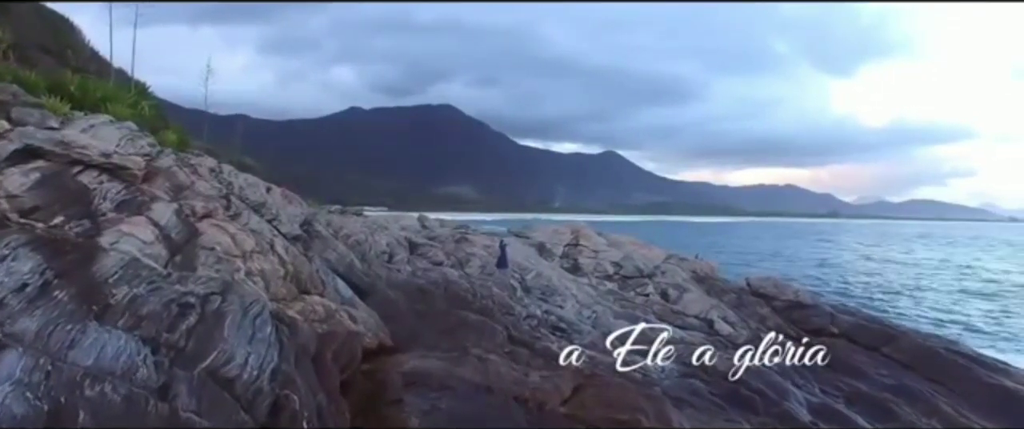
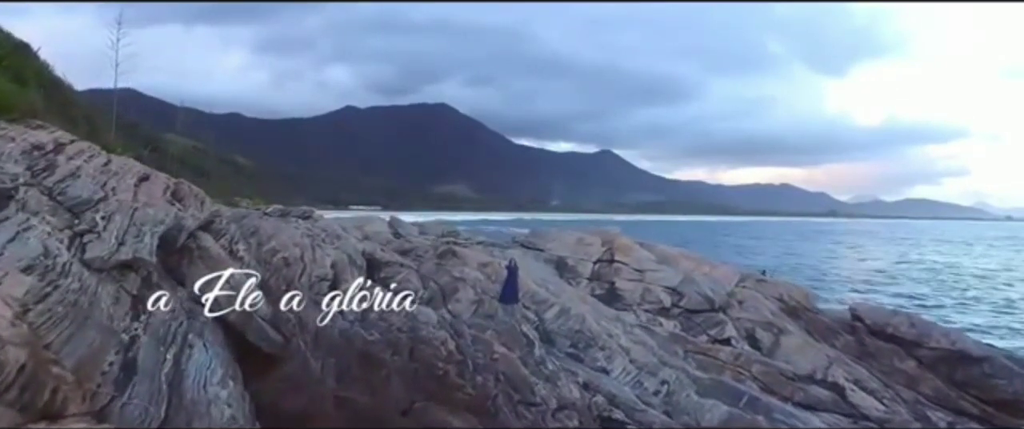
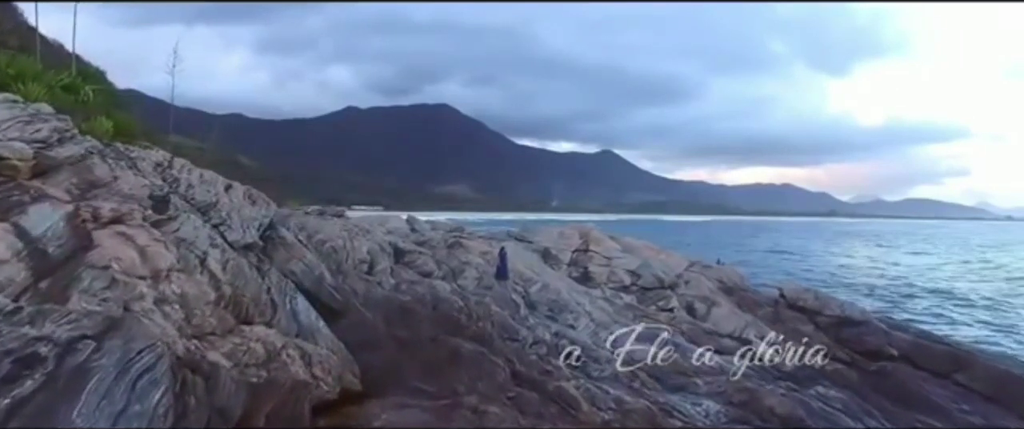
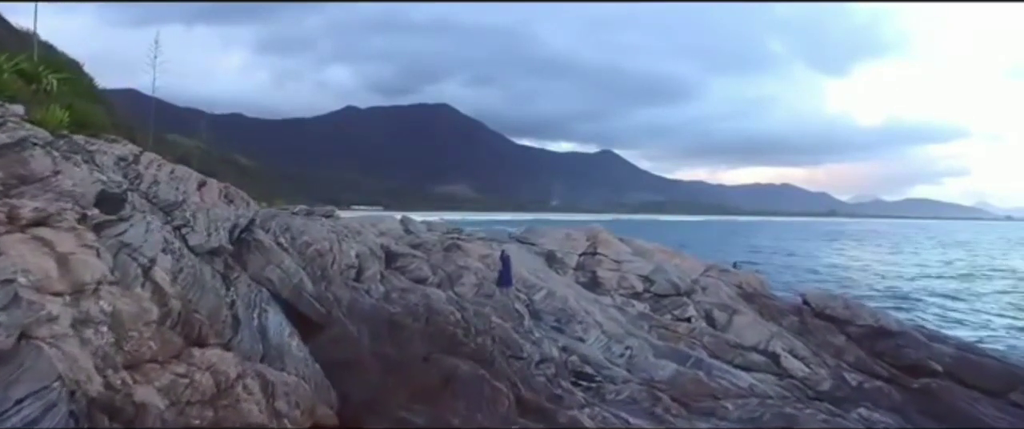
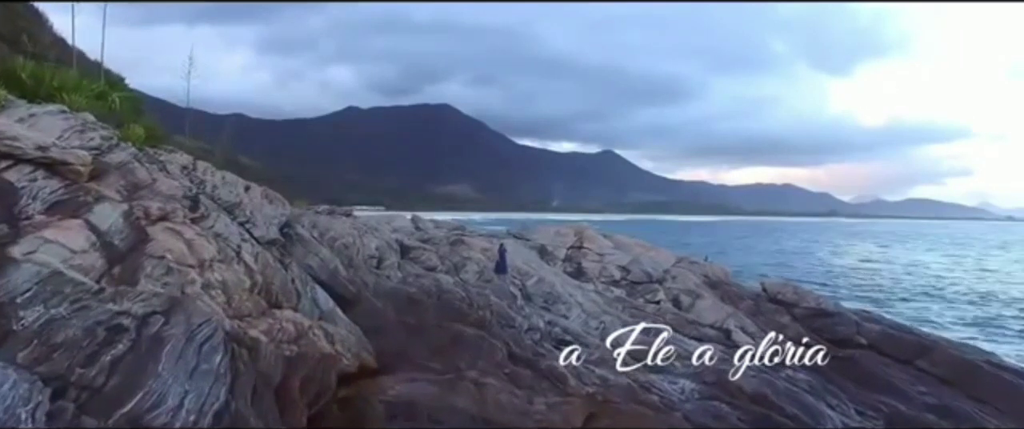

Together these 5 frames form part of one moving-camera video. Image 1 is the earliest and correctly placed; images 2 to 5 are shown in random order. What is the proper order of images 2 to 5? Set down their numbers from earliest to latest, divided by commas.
5, 3, 4, 2
